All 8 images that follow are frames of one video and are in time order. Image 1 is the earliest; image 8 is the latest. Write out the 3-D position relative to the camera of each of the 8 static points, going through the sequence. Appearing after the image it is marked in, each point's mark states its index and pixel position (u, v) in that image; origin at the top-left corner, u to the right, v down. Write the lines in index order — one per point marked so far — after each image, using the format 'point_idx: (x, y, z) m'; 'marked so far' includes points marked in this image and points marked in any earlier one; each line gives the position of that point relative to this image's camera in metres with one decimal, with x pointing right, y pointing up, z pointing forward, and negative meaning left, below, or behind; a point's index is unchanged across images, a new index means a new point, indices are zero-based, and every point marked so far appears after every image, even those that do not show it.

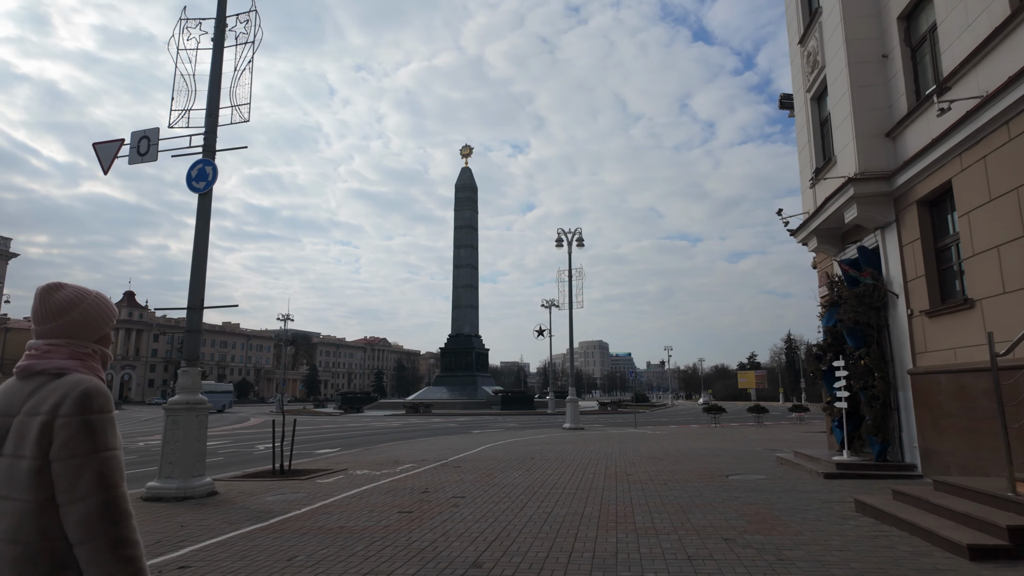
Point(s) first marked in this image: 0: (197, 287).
0: (-5.5, 0.0, +10.3) m
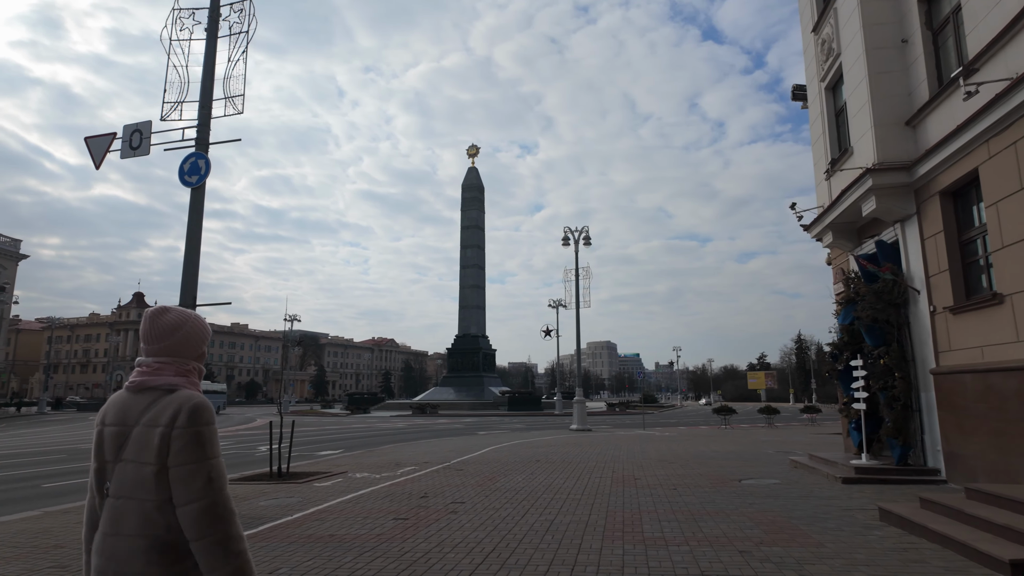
0: (-5.5, +0.1, +10.0) m
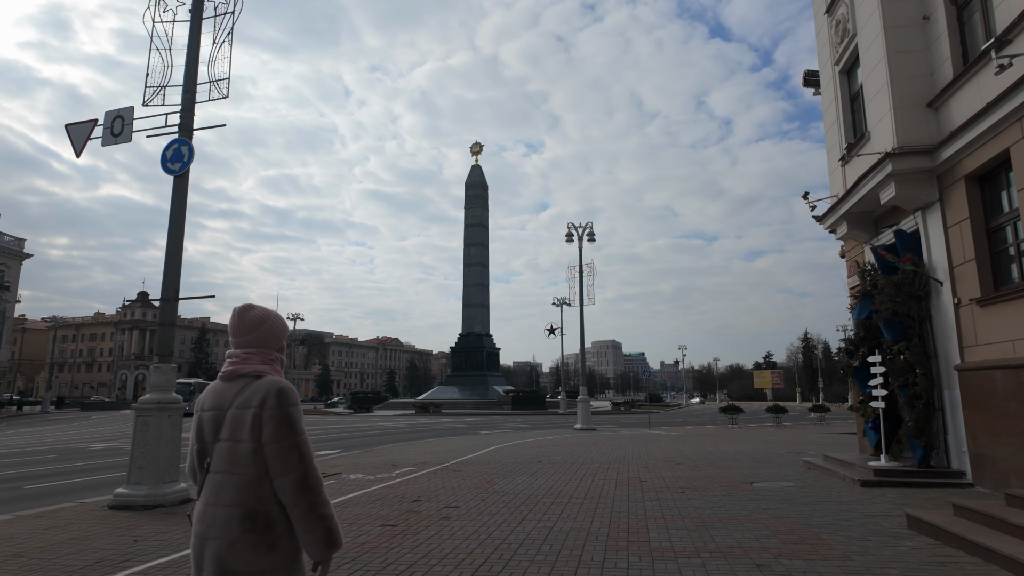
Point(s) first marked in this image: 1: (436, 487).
0: (-5.5, +0.2, +9.6) m
1: (-1.3, -3.4, +10.1) m
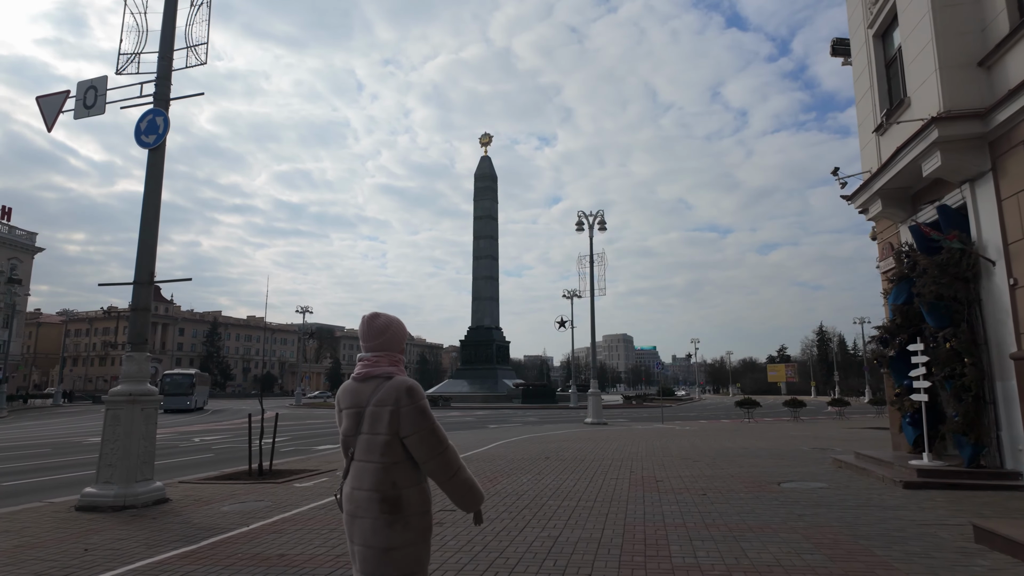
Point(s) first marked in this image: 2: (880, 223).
0: (-5.4, +0.4, +8.8) m
1: (-1.2, -3.1, +9.3) m
2: (+7.6, +1.3, +12.3) m
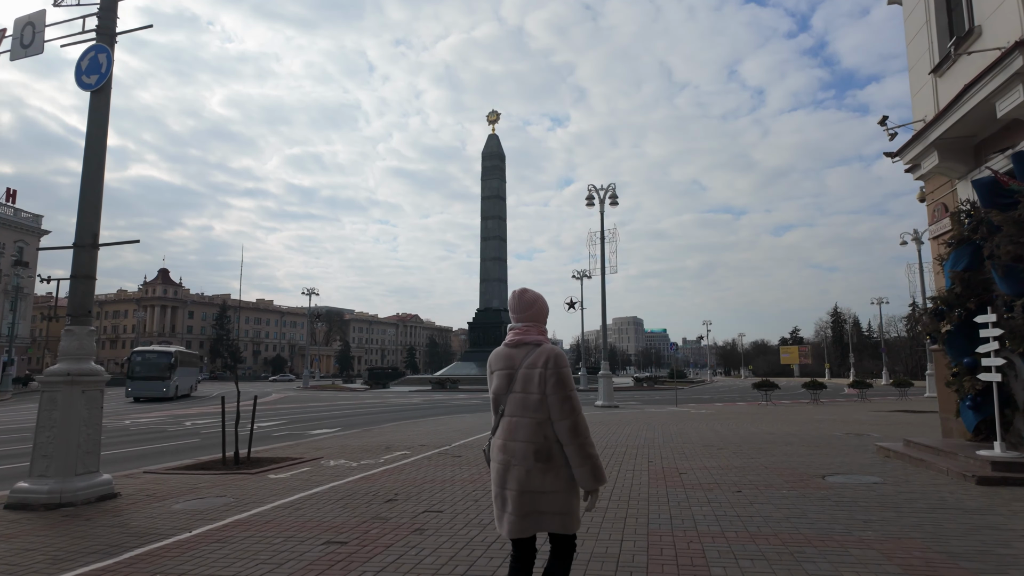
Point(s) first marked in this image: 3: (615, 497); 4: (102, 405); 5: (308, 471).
0: (-5.4, +0.9, +7.6) m
1: (-1.2, -2.6, +8.1) m
2: (+7.7, +2.0, +10.8) m
3: (+1.1, -2.2, +6.4) m
4: (-5.1, -1.5, +7.5) m
5: (-3.2, -2.9, +9.4) m
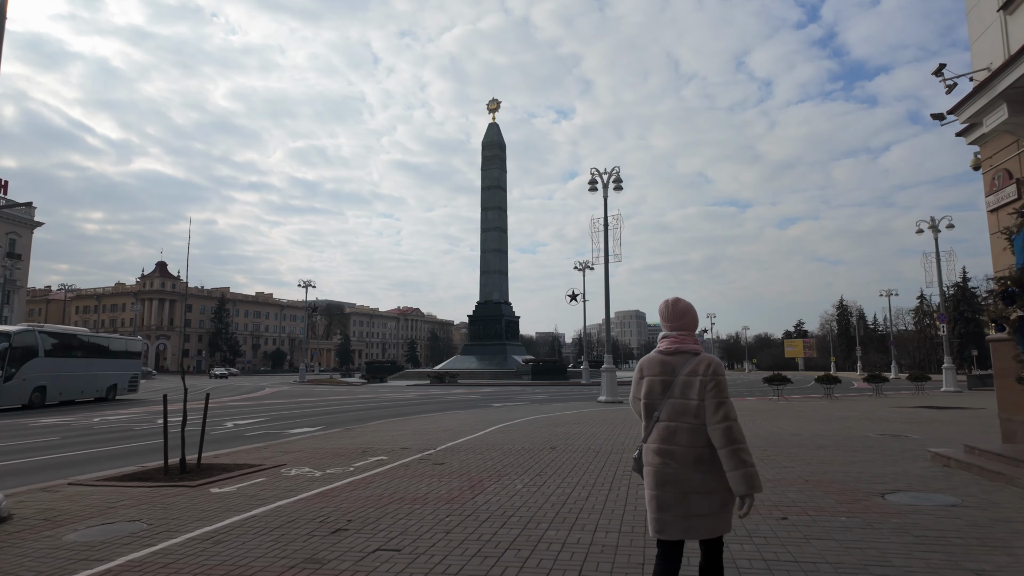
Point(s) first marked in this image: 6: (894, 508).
0: (-5.6, +1.2, +6.2) m
1: (-1.3, -2.3, +6.7) m
2: (+7.5, +2.3, +9.3) m
3: (+1.0, -2.0, +4.9) m
4: (-5.3, -1.2, +6.0) m
5: (-3.4, -2.6, +8.0) m
6: (+3.7, -2.1, +5.7) m
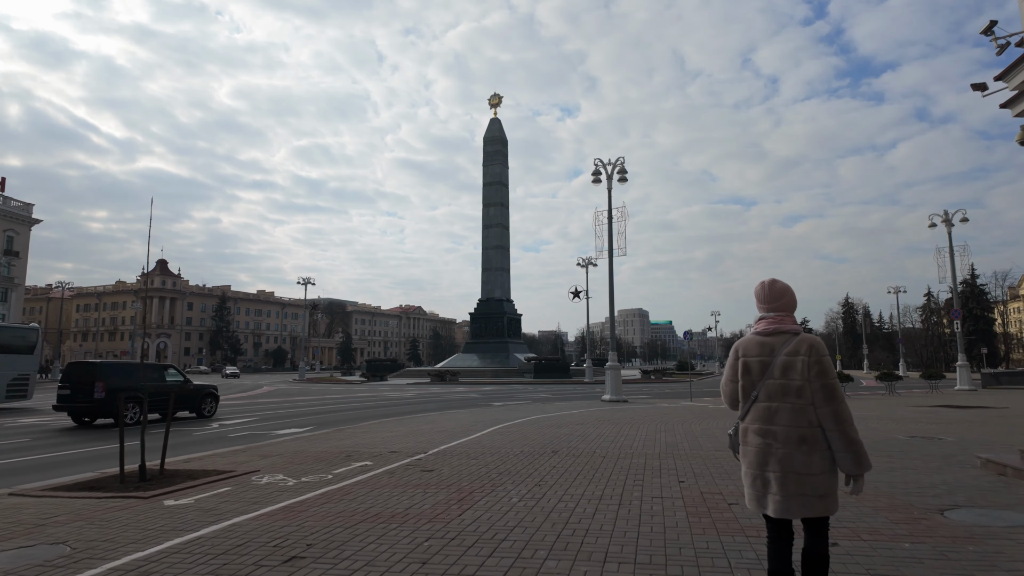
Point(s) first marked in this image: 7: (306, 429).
0: (-5.7, +1.3, +5.3) m
1: (-1.4, -2.2, +5.7) m
2: (+7.5, +2.5, +8.3) m
3: (+0.9, -1.8, +4.0) m
4: (-5.3, -1.0, +5.1) m
5: (-3.4, -2.4, +7.0) m
6: (+3.6, -1.9, +4.8) m
7: (-5.2, -3.5, +14.8) m
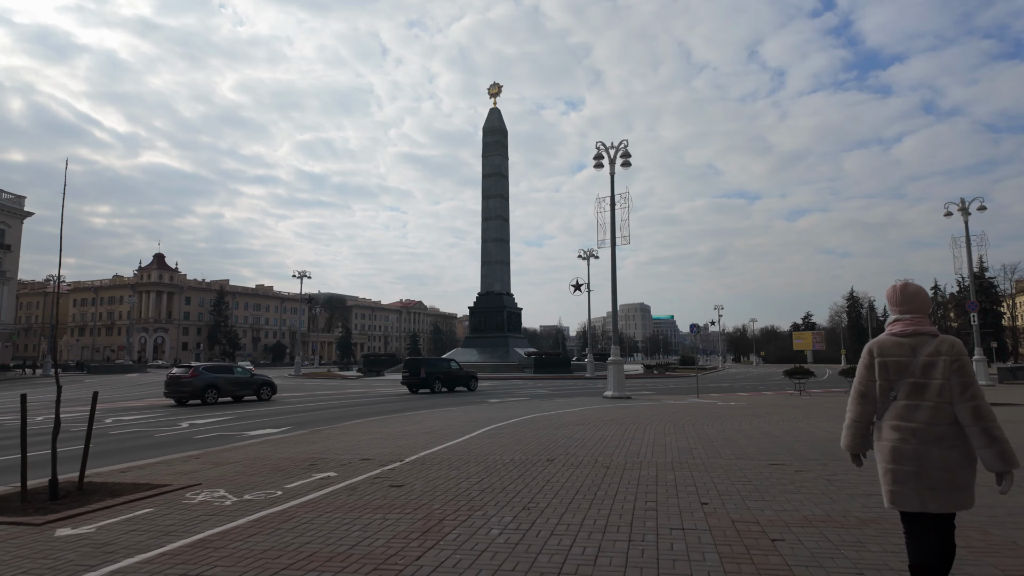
0: (-5.8, +1.5, +3.9) m
1: (-1.6, -2.0, +4.4) m
2: (+7.3, +2.7, +6.9) m
3: (+0.7, -1.6, +2.6) m
4: (-5.5, -0.8, +3.8) m
5: (-3.6, -2.2, +5.7) m
6: (+3.5, -1.7, +3.4) m
7: (-5.3, -3.2, +13.5) m
